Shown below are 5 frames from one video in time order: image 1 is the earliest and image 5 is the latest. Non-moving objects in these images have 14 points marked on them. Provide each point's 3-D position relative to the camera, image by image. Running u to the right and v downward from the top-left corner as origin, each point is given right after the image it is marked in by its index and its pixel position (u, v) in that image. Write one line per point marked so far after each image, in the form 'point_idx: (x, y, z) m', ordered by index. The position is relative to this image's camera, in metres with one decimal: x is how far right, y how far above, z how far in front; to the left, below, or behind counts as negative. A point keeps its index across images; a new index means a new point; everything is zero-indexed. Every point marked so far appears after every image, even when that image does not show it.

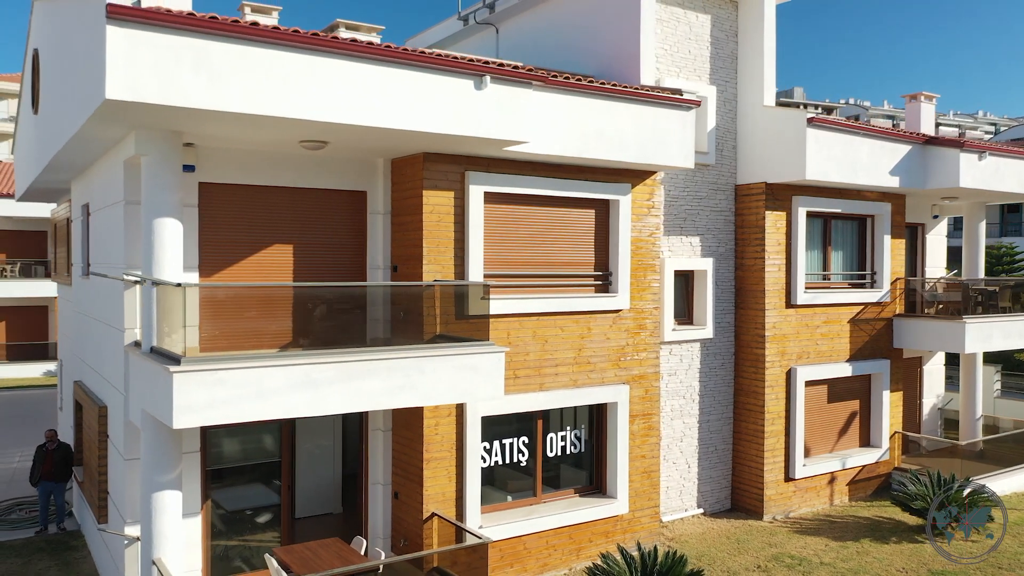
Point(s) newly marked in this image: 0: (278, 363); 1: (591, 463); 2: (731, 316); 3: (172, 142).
0: (-2.5, -0.8, +7.6) m
1: (+1.2, -2.6, +11.4) m
2: (+3.9, -0.5, +13.5) m
3: (-3.6, +1.5, +8.1) m
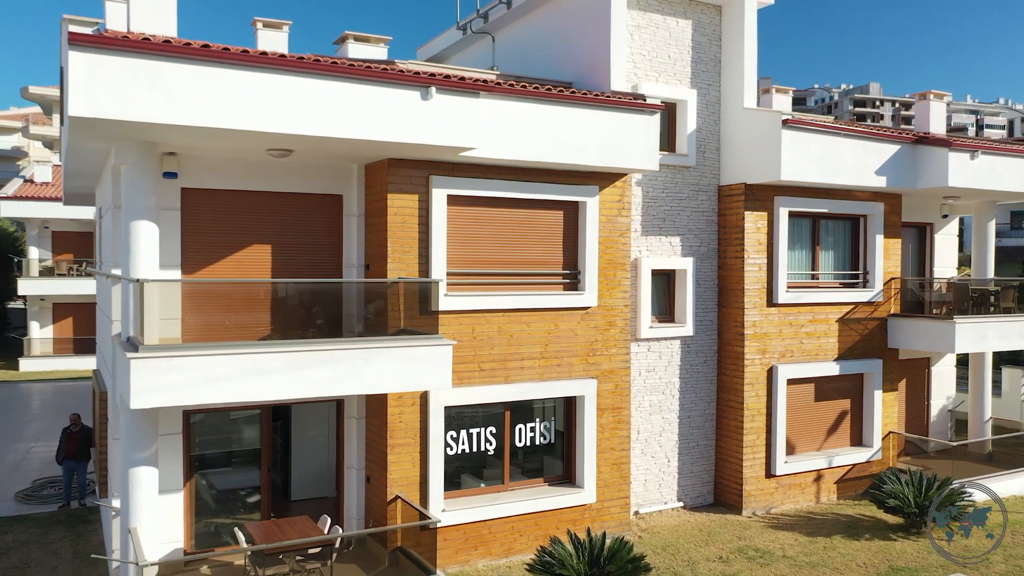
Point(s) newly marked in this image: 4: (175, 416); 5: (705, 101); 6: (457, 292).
0: (-3.2, -0.7, +8.4) m
1: (+0.8, -2.6, +11.9) m
2: (+3.6, -0.5, +13.8) m
3: (-4.3, +1.6, +9.0) m
4: (-4.4, -1.7, +10.0) m
5: (+3.4, +3.3, +13.6) m
6: (-0.8, -0.1, +10.7) m
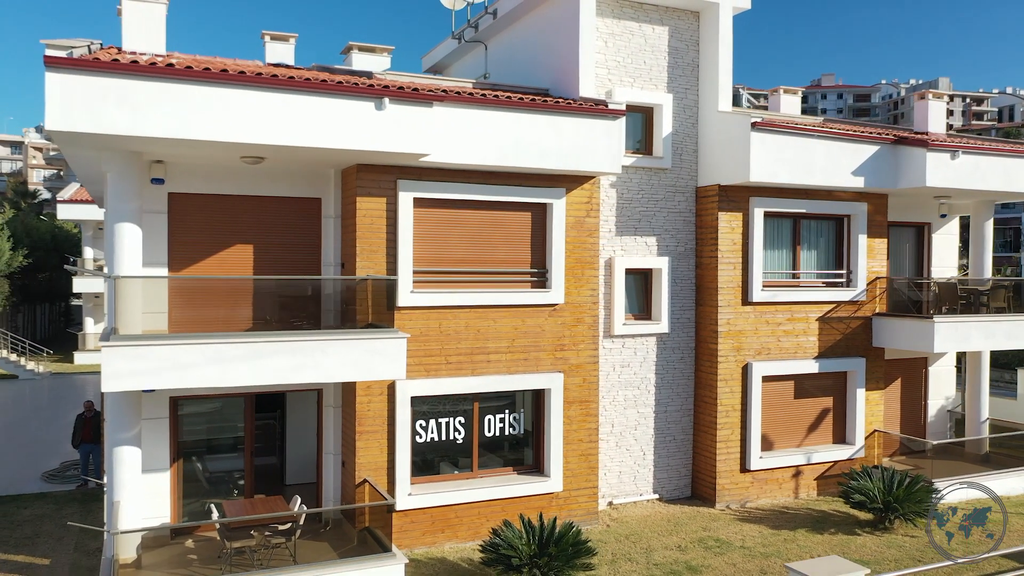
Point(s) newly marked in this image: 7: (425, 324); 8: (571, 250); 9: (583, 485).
0: (-3.9, -0.7, +9.2) m
1: (+0.3, -2.5, +12.5) m
2: (+3.3, -0.4, +14.1) m
3: (-4.9, +1.6, +9.9) m
4: (-5.0, -1.6, +10.9) m
5: (+3.1, +3.3, +14.0) m
6: (-1.3, 0.0, +11.4) m
7: (-1.3, -0.5, +11.3) m
8: (+0.9, +0.6, +12.3) m
9: (+1.2, -3.2, +12.5) m
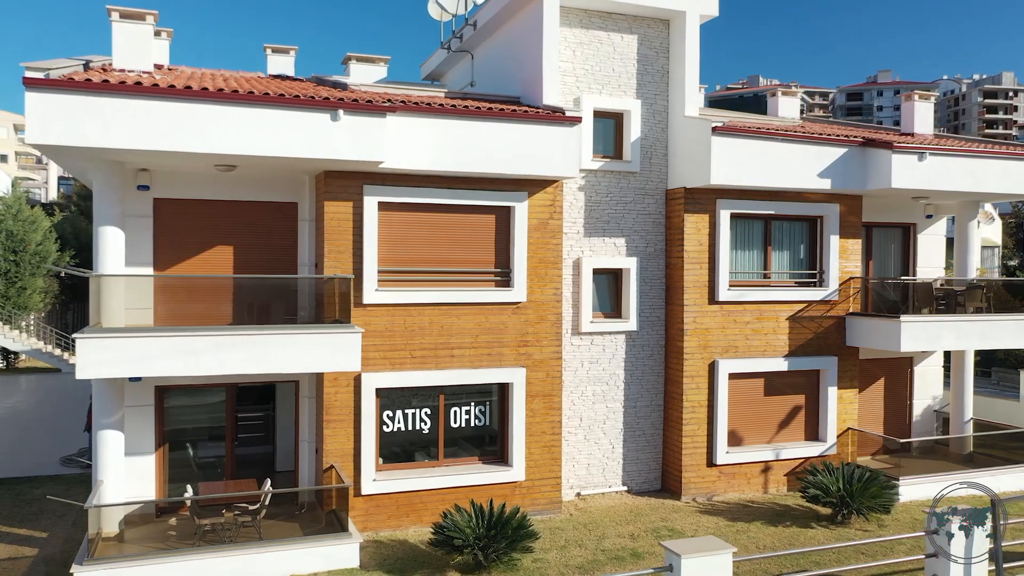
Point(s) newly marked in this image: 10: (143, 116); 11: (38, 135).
0: (-4.6, -0.6, +10.1) m
1: (-0.3, -2.5, +13.1) m
2: (+2.8, -0.4, +14.6) m
3: (-5.6, +1.7, +10.8) m
4: (-5.6, -1.6, +11.9) m
5: (+2.6, +3.4, +14.5) m
6: (-1.9, 0.0, +12.1) m
7: (-1.9, -0.5, +12.1) m
8: (+0.4, +0.6, +12.9) m
9: (+0.6, -3.2, +13.1) m
10: (-4.6, +2.1, +9.6) m
11: (-5.7, +1.8, +9.2) m
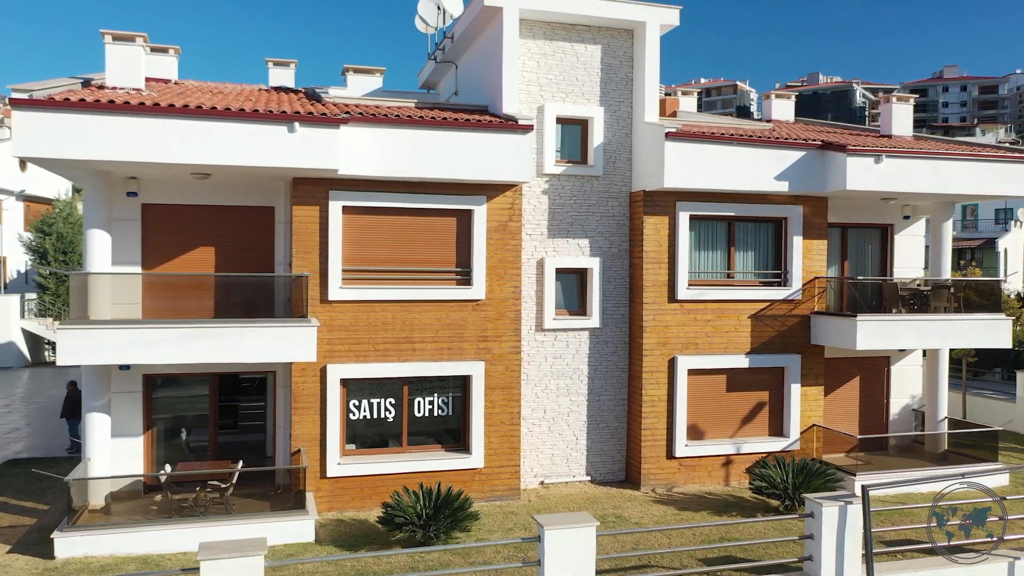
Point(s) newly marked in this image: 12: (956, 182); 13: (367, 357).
0: (-5.5, -0.6, +11.3) m
1: (-1.0, -2.5, +13.9) m
2: (+2.2, -0.4, +15.2) m
3: (-6.4, +1.7, +12.0) m
4: (-6.4, -1.5, +13.1) m
5: (+2.0, +3.4, +15.1) m
6: (-2.7, 0.0, +13.1) m
7: (-2.7, -0.5, +13.0) m
8: (-0.4, +0.7, +13.7) m
9: (-0.1, -3.2, +13.8) m
10: (-5.5, +2.2, +10.8) m
11: (-6.6, +1.9, +10.4) m
12: (+8.6, +2.0, +14.7) m
13: (-2.5, -1.2, +13.2) m
